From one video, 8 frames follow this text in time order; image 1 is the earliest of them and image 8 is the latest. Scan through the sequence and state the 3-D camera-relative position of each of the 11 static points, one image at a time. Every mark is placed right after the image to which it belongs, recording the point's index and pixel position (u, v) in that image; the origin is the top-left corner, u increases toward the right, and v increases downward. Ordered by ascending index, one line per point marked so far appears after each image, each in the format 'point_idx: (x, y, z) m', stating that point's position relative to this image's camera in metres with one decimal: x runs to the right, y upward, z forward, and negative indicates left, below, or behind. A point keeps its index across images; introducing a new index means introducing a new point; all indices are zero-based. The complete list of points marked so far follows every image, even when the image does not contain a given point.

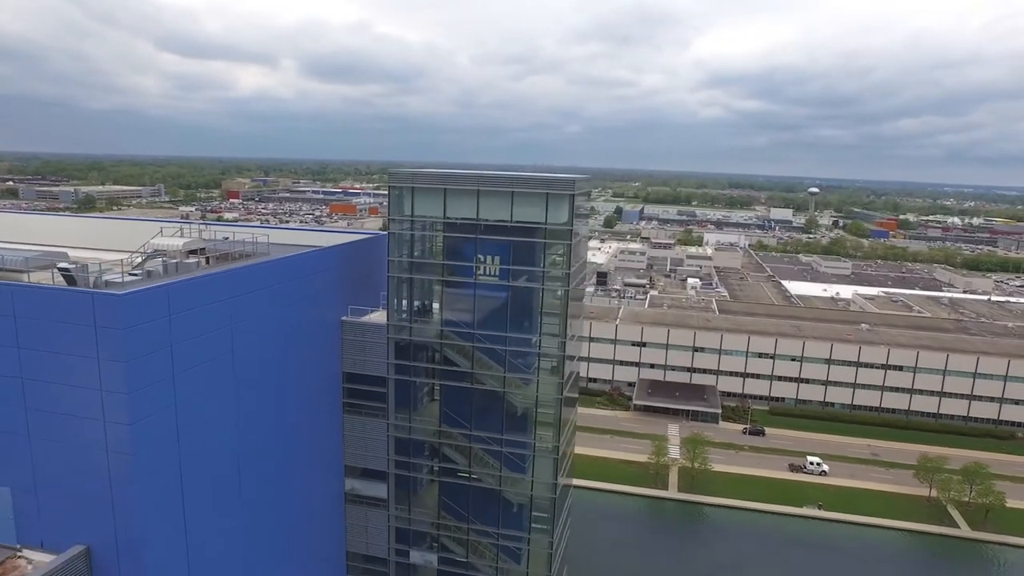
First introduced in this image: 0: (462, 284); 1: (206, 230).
0: (-0.9, +0.1, +12.5) m
1: (-7.3, +1.5, +16.9) m
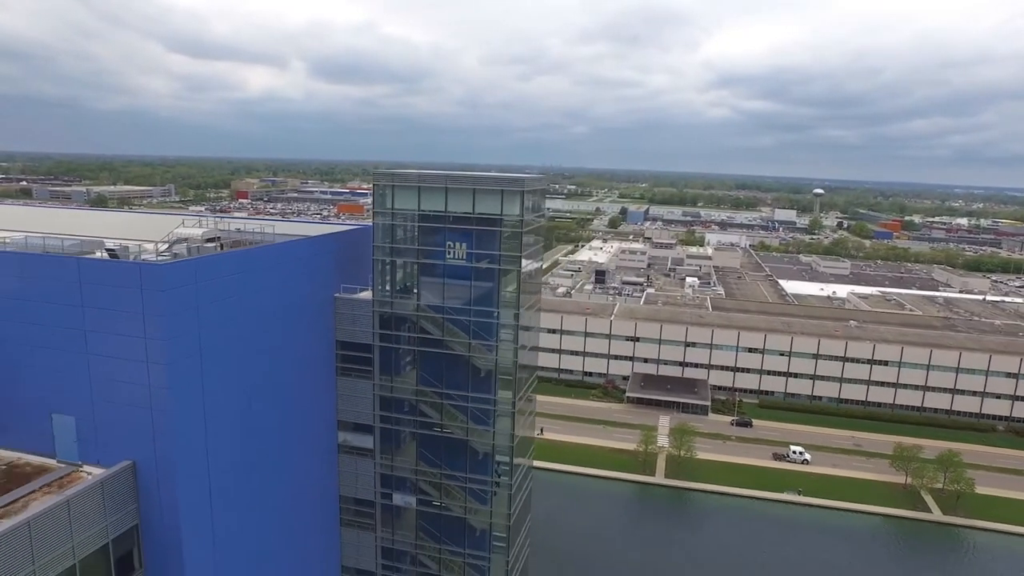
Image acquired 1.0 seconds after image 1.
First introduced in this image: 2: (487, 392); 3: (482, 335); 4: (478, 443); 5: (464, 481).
0: (-1.6, +0.5, +15.0) m
1: (-8.0, +1.9, +19.4) m
2: (-0.5, -2.2, +15.1) m
3: (-0.6, -1.0, +14.9) m
4: (-0.7, -3.3, +15.4) m
5: (-1.0, -4.2, +15.7) m
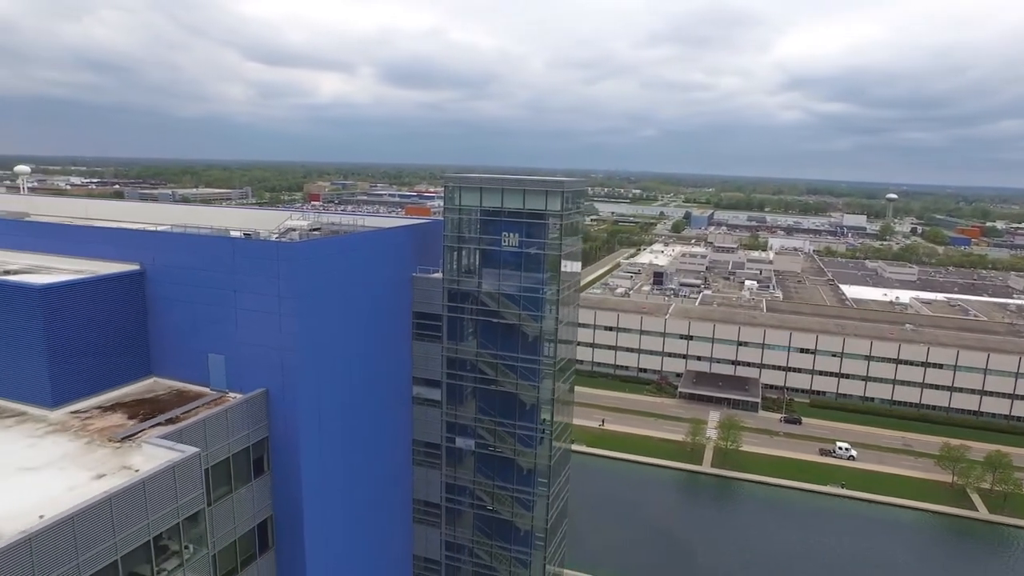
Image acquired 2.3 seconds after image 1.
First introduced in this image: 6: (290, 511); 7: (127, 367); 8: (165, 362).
0: (-0.5, +1.0, +18.5) m
1: (-6.5, +2.4, +23.5) m
2: (+0.6, -1.7, +18.5) m
3: (+0.5, -0.5, +18.3) m
4: (+0.4, -2.8, +18.8) m
5: (+0.1, -3.7, +19.1) m
6: (-4.9, -4.9, +15.8) m
7: (-8.8, -1.7, +16.4) m
8: (-8.2, -1.7, +16.8) m
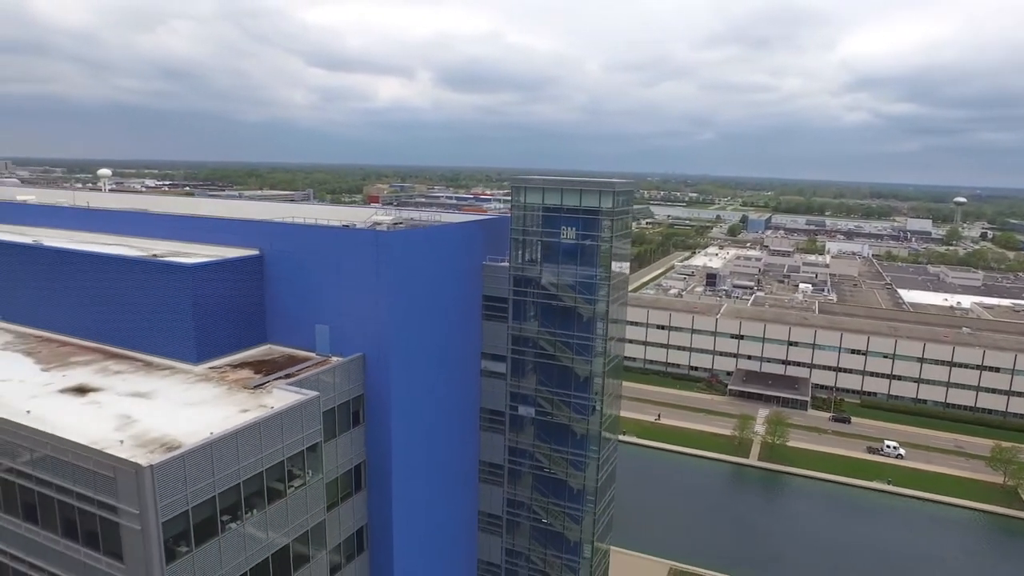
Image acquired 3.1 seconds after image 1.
0: (+1.2, +1.4, +21.3) m
1: (-4.4, +2.9, +26.7) m
2: (+2.2, -1.3, +21.2) m
3: (+2.1, -0.1, +21.0) m
4: (+2.0, -2.4, +21.5) m
5: (+1.7, -3.3, +21.8) m
6: (-3.4, -4.5, +18.9) m
7: (-7.3, -1.2, +19.8) m
8: (-6.6, -1.2, +20.1) m
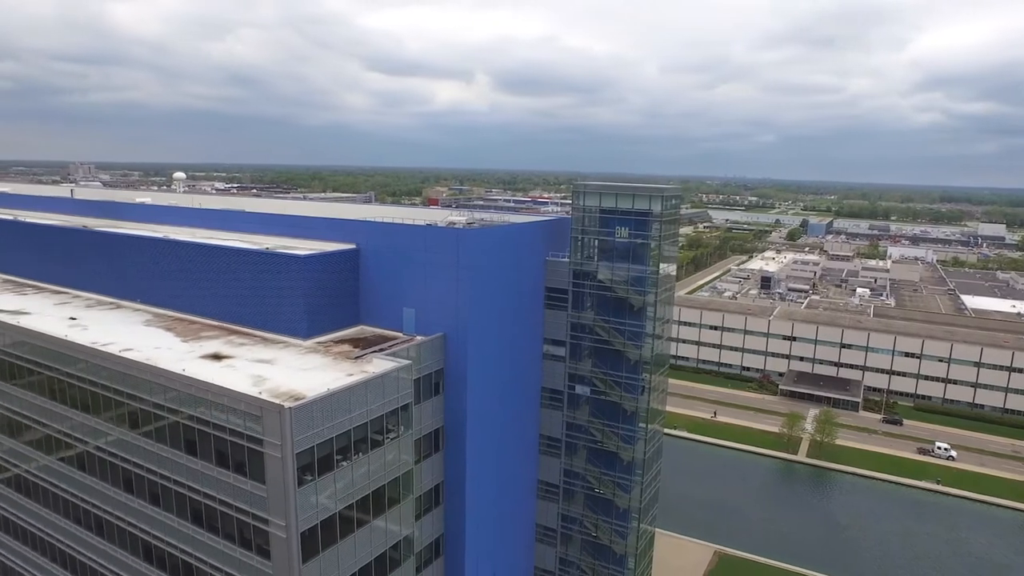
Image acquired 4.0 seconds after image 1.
0: (+3.2, +1.6, +24.1) m
1: (-1.9, +3.2, +29.9) m
2: (+4.2, -1.1, +23.9) m
3: (+4.1, +0.1, +23.7) m
4: (+4.0, -2.2, +24.2) m
5: (+3.7, -3.1, +24.6) m
6: (-1.7, -4.1, +22.0) m
7: (-5.4, -0.8, +23.2) m
8: (-4.7, -0.8, +23.5) m
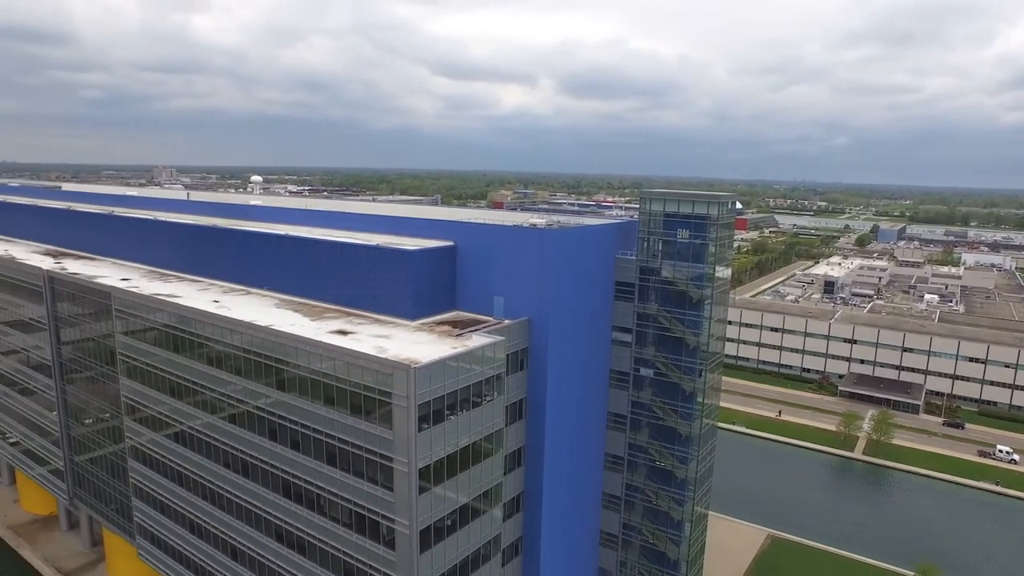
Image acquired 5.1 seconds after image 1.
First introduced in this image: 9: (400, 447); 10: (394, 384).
0: (+6.1, +1.8, +27.4) m
1: (+1.5, +3.4, +33.7) m
2: (+7.0, -0.9, +27.2) m
3: (+6.9, +0.3, +27.0) m
4: (+6.8, -2.0, +27.5) m
5: (+6.5, -2.9, +27.9) m
6: (+1.0, -3.8, +25.8) m
7: (-2.6, -0.5, +27.3) m
8: (-1.9, -0.5, +27.5) m
9: (-3.1, -4.4, +19.9) m
10: (-3.3, -2.6, +19.7) m
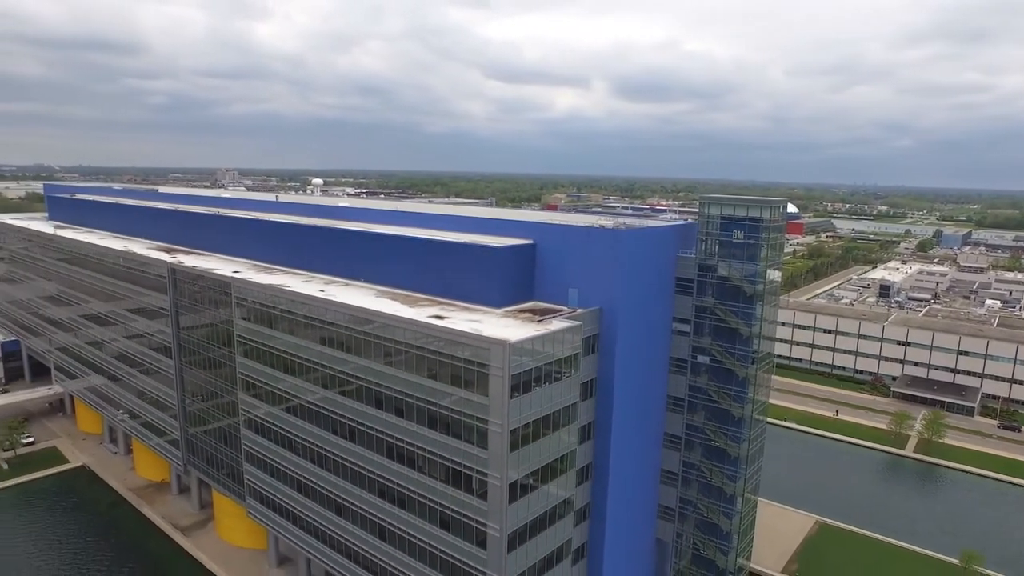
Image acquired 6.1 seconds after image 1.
0: (+9.2, +2.0, +30.5) m
1: (+5.0, +3.7, +37.1) m
2: (+10.0, -0.7, +30.2) m
3: (+10.0, +0.5, +30.1) m
4: (+9.9, -1.8, +30.5) m
5: (+9.6, -2.7, +30.9) m
6: (+3.9, -3.6, +29.2) m
7: (+0.5, -0.2, +31.0) m
8: (+1.2, -0.2, +31.2) m
9: (-0.6, -4.1, +23.6) m
10: (-0.7, -2.3, +23.5) m
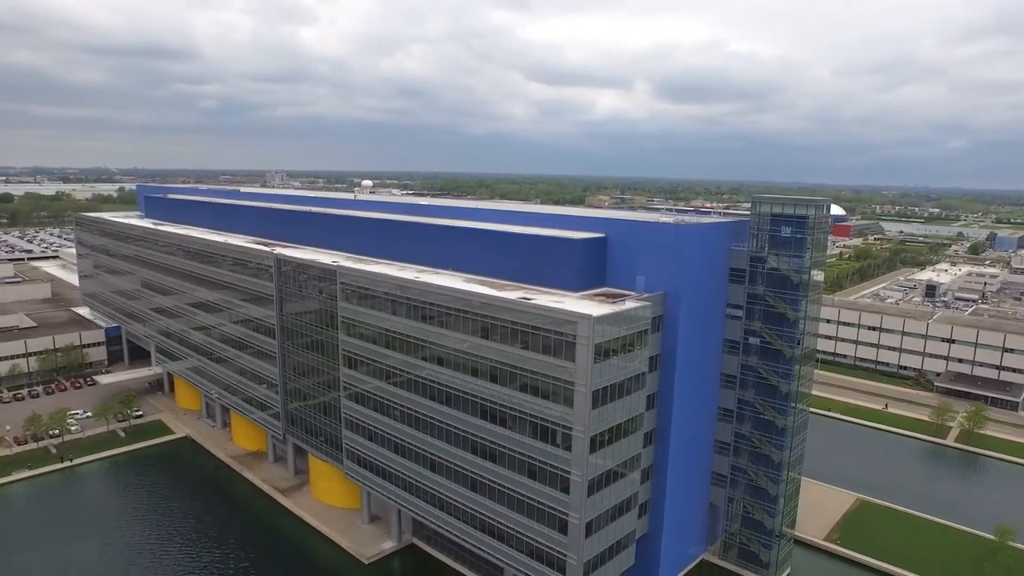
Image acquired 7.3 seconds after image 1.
0: (+12.8, +2.6, +34.6) m
1: (+9.0, +4.2, +41.4) m
2: (+13.6, -0.2, +34.2) m
3: (+13.5, +1.0, +34.1) m
4: (+13.5, -1.3, +34.5) m
5: (+13.2, -2.2, +34.9) m
6: (+7.4, -3.0, +33.5) m
7: (+4.1, +0.4, +35.5) m
8: (+4.9, +0.4, +35.7) m
9: (+2.6, -3.4, +28.2) m
10: (+2.5, -1.7, +28.0) m
